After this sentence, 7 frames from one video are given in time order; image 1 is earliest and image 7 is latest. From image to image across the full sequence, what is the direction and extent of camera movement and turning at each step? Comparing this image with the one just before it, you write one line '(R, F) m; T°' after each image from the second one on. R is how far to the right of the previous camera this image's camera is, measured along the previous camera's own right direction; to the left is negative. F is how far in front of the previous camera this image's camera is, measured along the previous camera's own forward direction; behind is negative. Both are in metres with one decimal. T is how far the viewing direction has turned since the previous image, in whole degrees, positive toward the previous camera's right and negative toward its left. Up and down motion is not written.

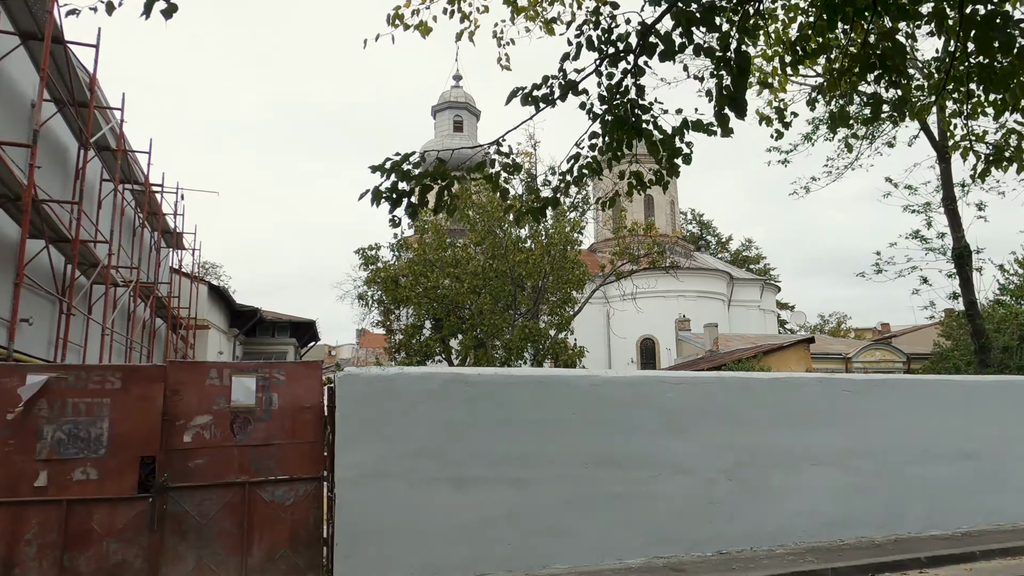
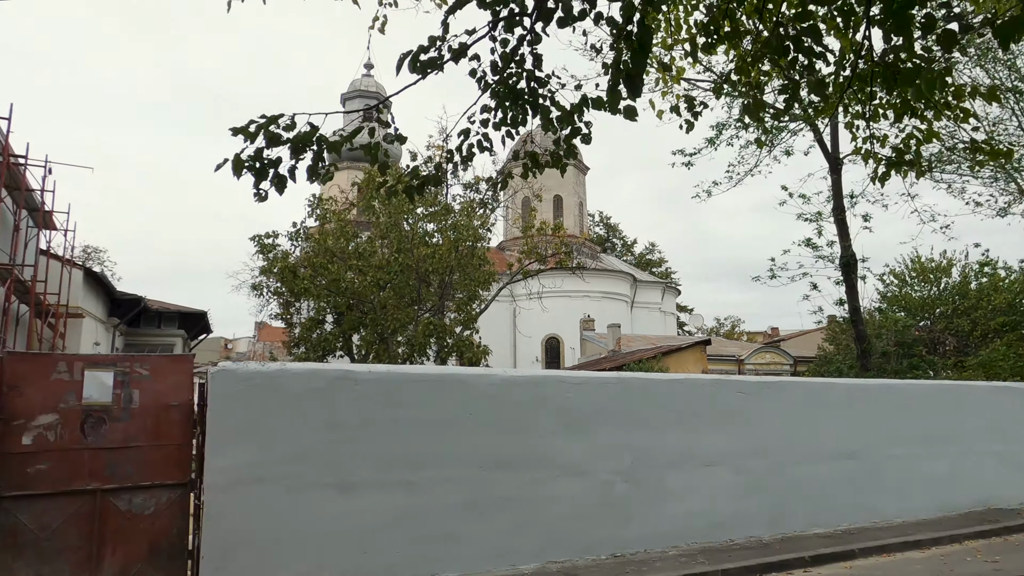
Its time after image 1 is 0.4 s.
(+0.1, +0.3) m; +7°
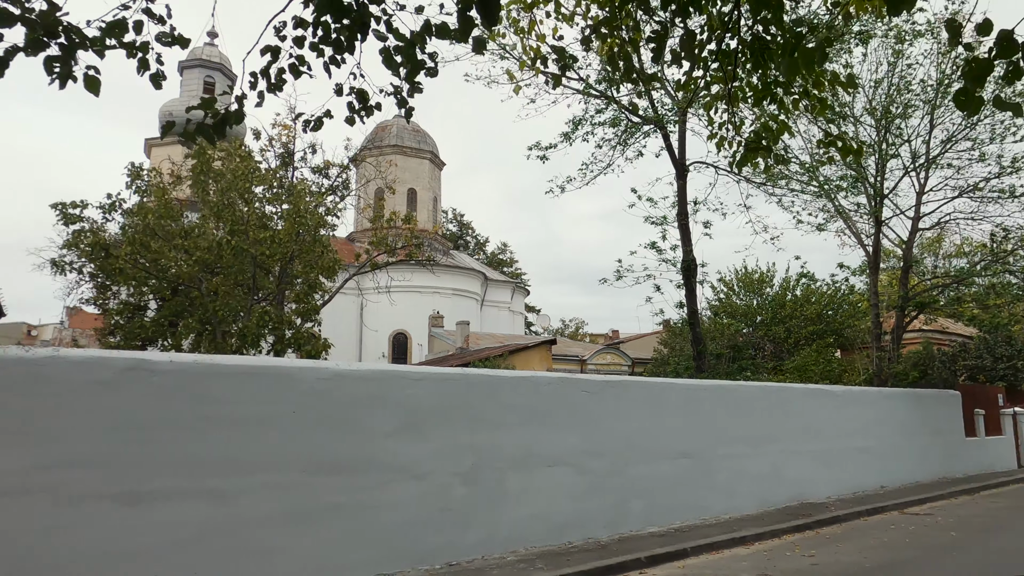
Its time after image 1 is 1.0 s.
(+0.1, +0.5) m; +12°
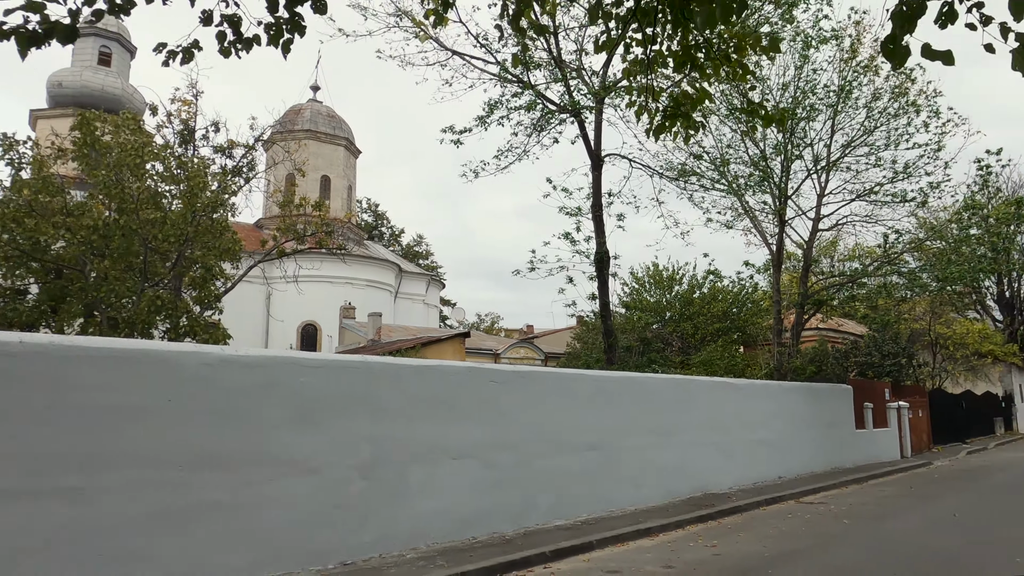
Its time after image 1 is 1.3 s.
(+0.1, +0.3) m; +7°
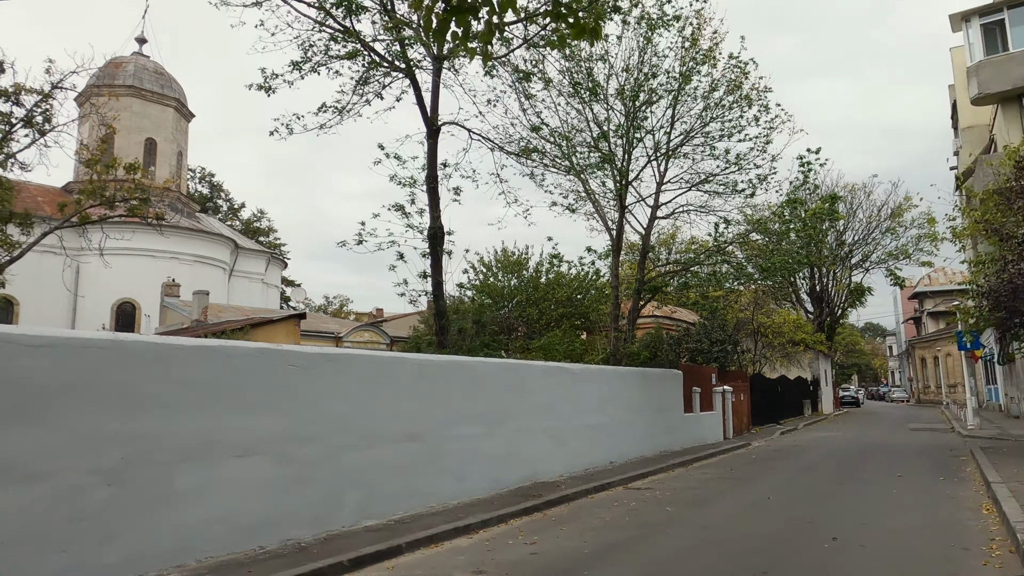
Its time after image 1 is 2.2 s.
(+0.5, +0.8) m; +12°
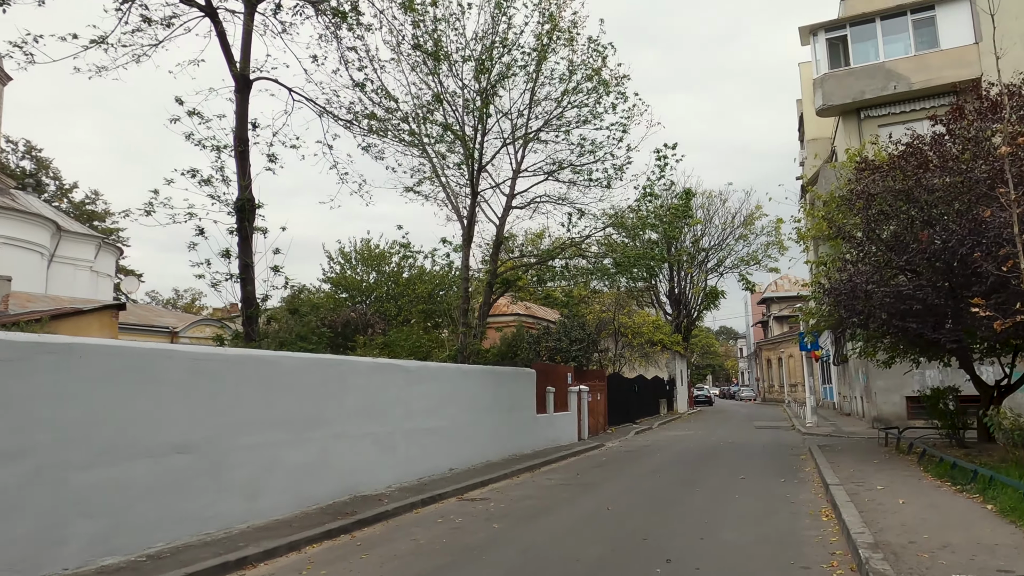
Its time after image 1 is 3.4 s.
(+0.7, +1.2) m; +10°
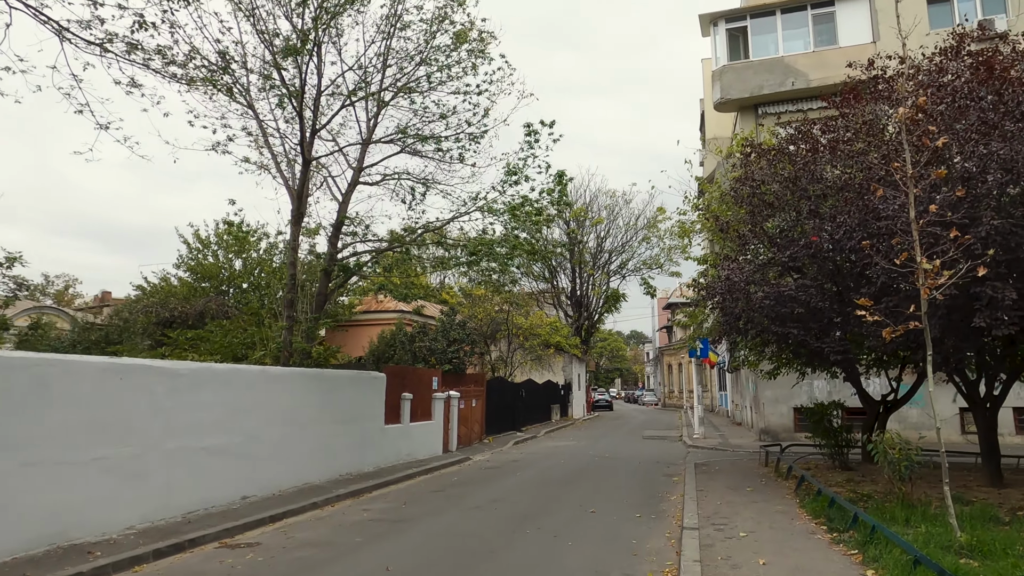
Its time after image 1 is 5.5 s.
(+1.5, +2.2) m; +7°
